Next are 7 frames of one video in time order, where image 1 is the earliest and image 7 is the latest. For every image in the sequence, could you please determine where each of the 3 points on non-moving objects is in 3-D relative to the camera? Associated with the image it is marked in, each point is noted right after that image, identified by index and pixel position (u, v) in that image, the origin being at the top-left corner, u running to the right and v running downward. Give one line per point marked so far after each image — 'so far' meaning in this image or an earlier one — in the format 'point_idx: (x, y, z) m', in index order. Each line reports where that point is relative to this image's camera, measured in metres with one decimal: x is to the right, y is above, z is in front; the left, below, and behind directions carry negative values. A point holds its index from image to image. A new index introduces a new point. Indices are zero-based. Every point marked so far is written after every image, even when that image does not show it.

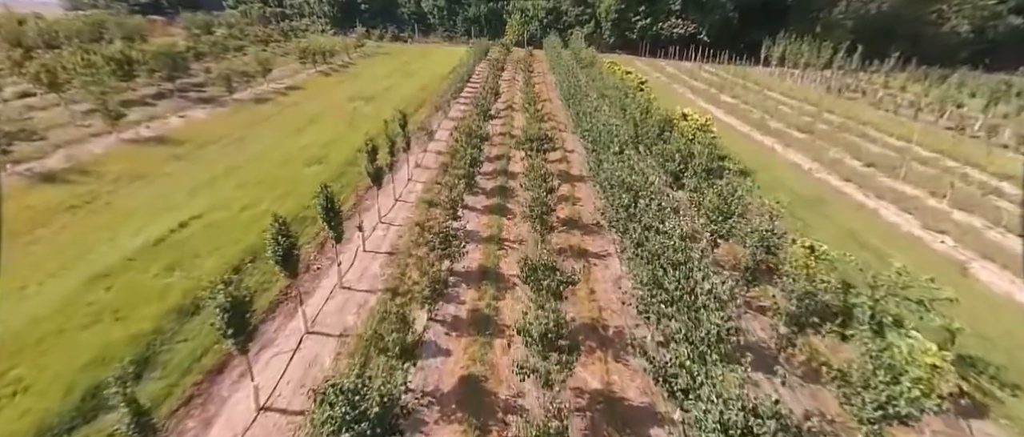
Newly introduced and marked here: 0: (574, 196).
0: (+2.9, +0.9, +19.8) m
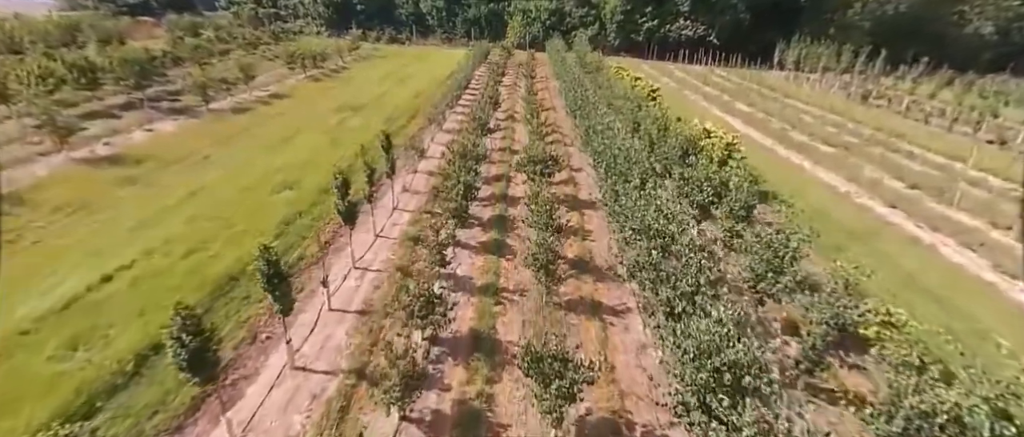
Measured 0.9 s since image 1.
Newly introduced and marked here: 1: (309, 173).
0: (+2.9, -0.4, +17.1) m
1: (-8.7, +1.9, +19.0) m
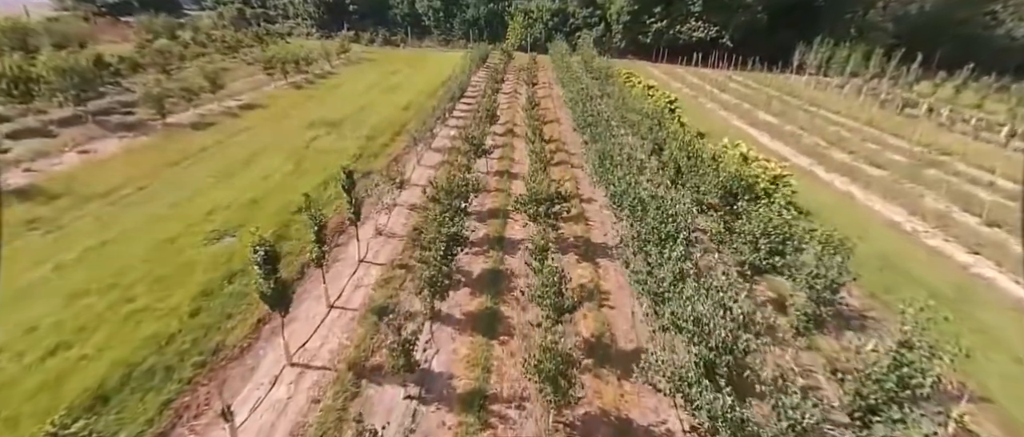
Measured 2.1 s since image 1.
0: (+2.8, -2.2, +13.5) m
1: (-8.8, +0.2, +15.4) m
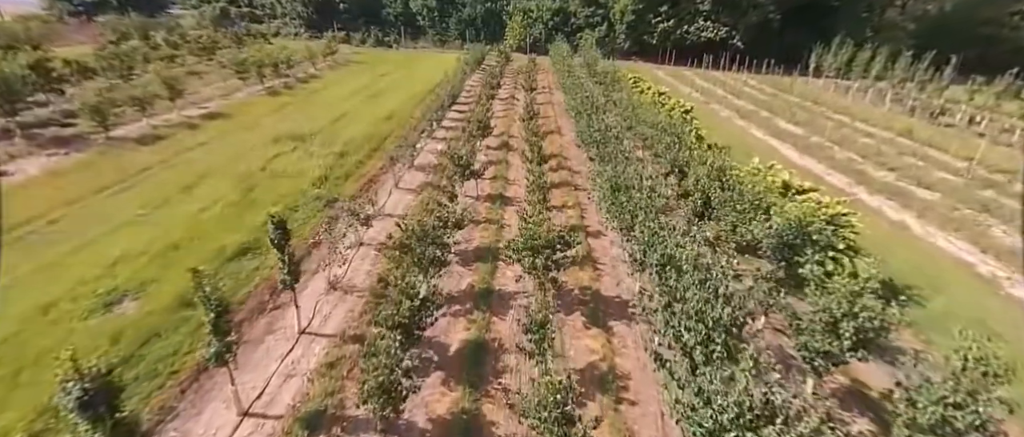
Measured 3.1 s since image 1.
0: (+2.5, -3.6, +10.2) m
1: (-9.1, -1.2, +12.1) m
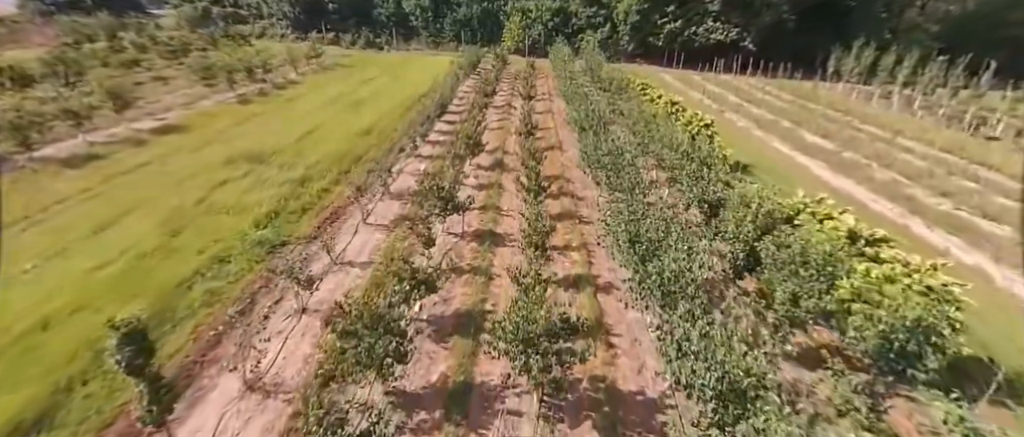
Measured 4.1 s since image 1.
0: (+2.2, -5.1, +6.8) m
1: (-9.4, -2.7, +8.7) m
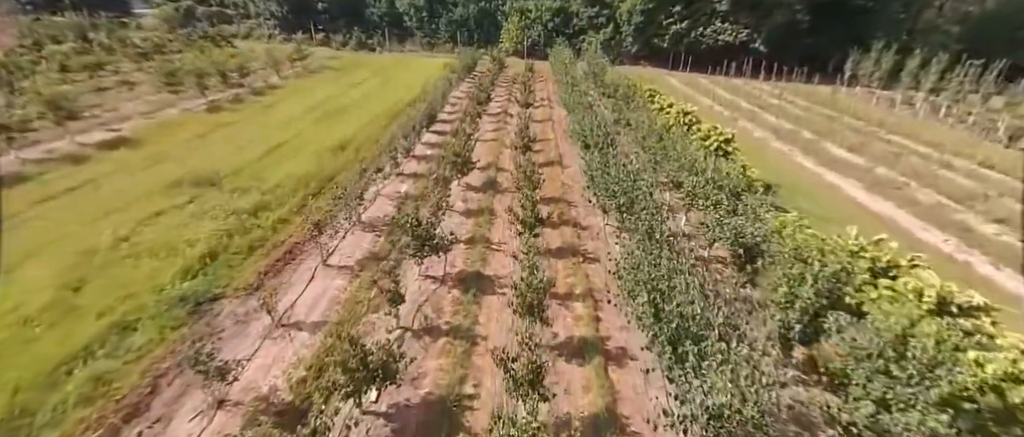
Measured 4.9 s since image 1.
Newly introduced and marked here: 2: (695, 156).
0: (+1.9, -6.3, +4.0) m
1: (-9.7, -3.9, +6.0) m
2: (+6.9, +2.4, +16.9) m
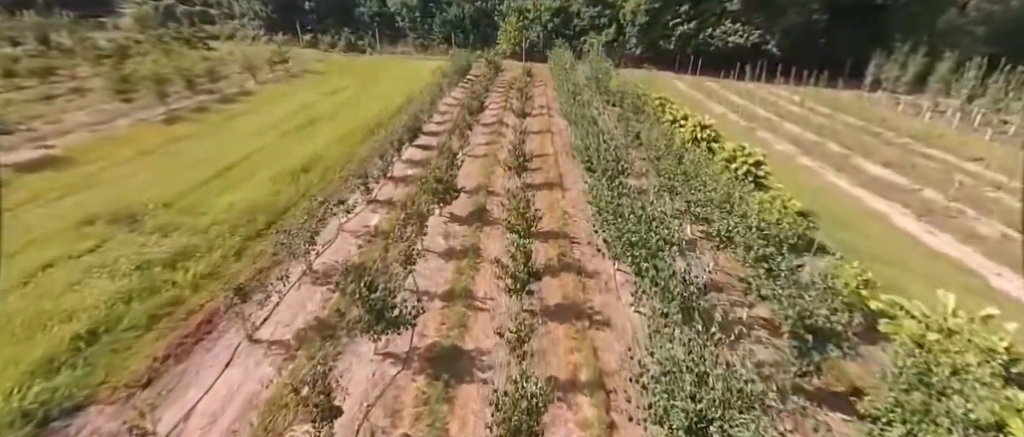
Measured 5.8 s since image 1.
0: (+1.5, -7.7, +0.9) m
1: (-10.0, -5.3, +2.8) m
2: (+6.6, +1.0, +13.7) m
